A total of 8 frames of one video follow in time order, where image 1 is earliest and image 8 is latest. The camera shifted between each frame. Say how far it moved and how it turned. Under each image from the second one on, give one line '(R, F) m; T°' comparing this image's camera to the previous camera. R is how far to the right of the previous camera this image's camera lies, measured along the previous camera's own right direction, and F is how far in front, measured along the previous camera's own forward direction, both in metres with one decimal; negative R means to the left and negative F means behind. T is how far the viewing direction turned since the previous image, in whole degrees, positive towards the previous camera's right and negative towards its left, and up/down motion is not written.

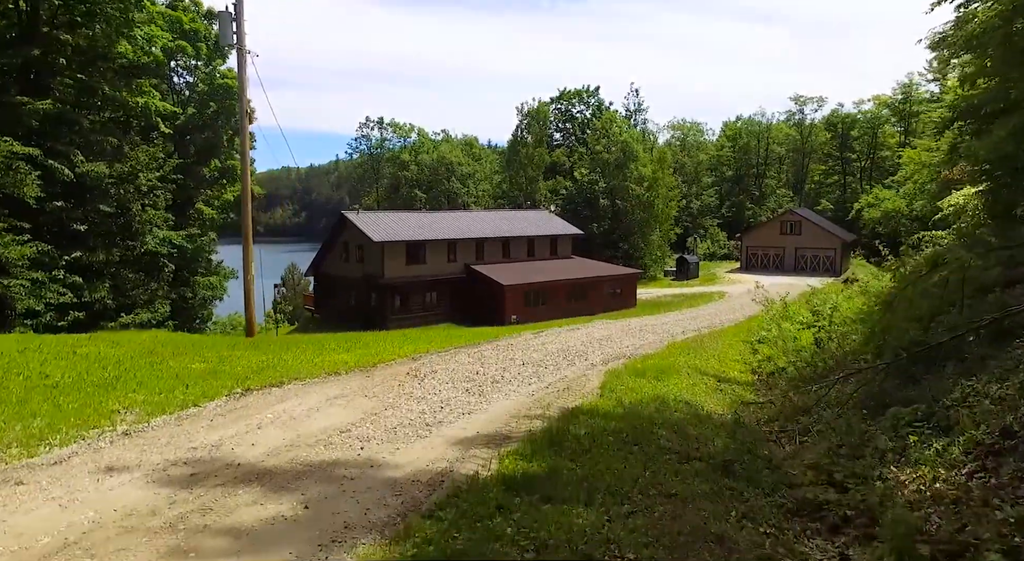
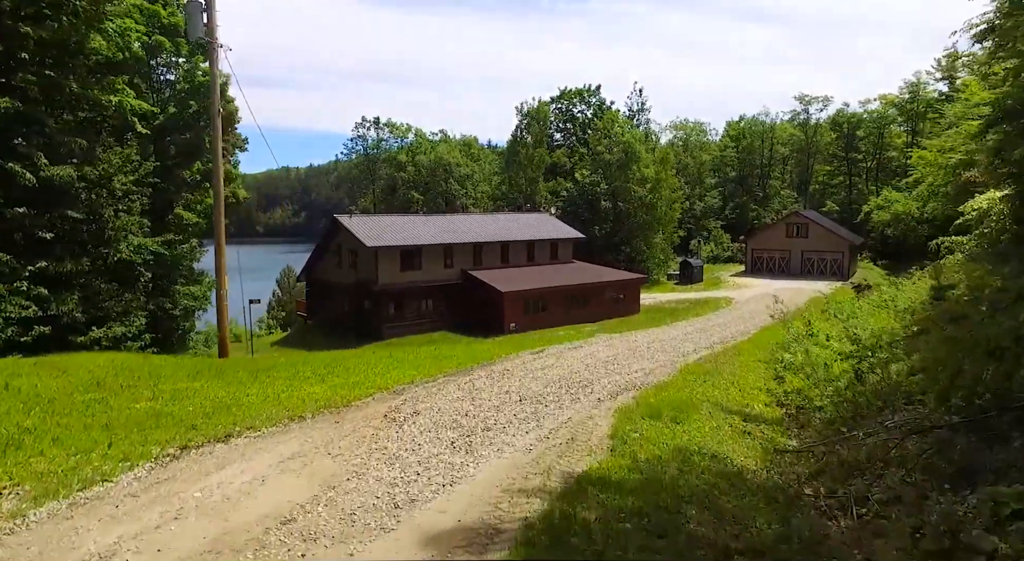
(+0.1, +1.5) m; 0°
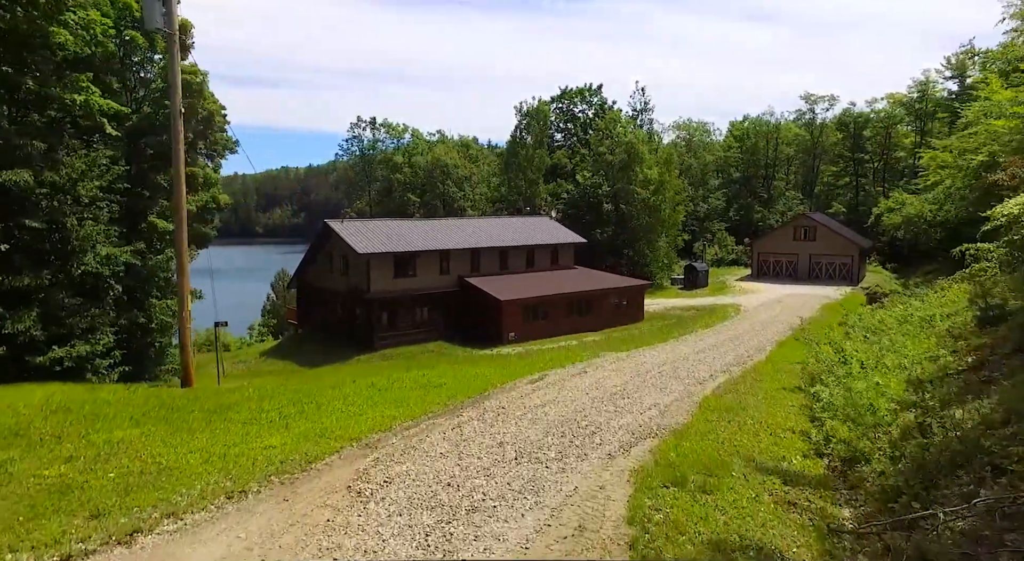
(+0.1, +1.7) m; 0°
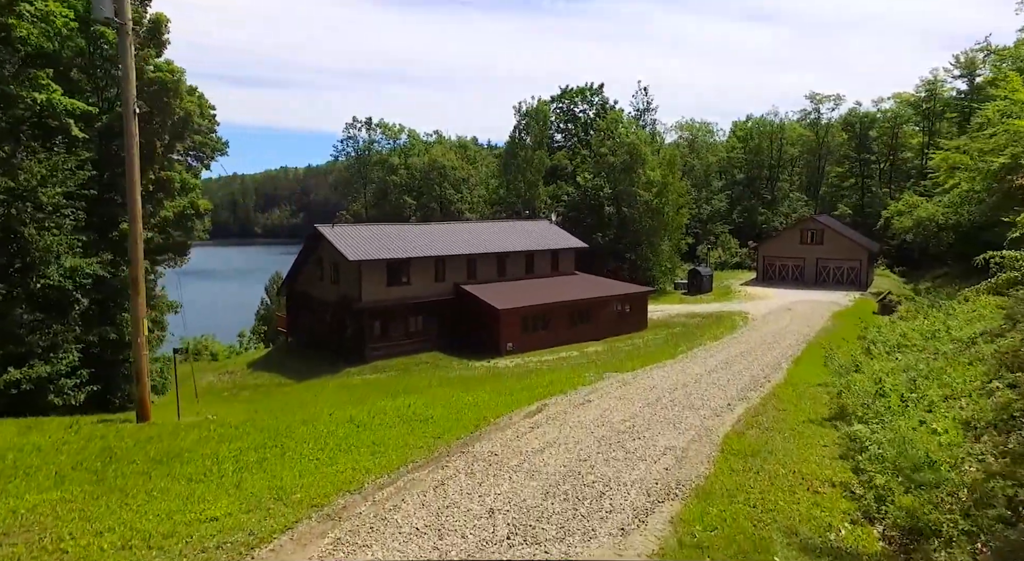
(+0.1, +1.6) m; 0°
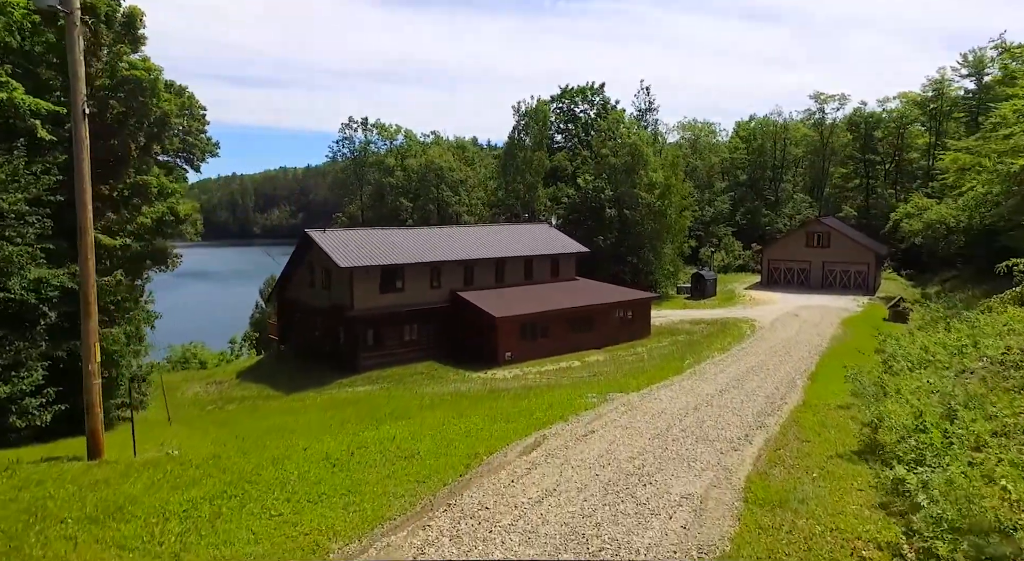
(+0.1, +1.3) m; 0°
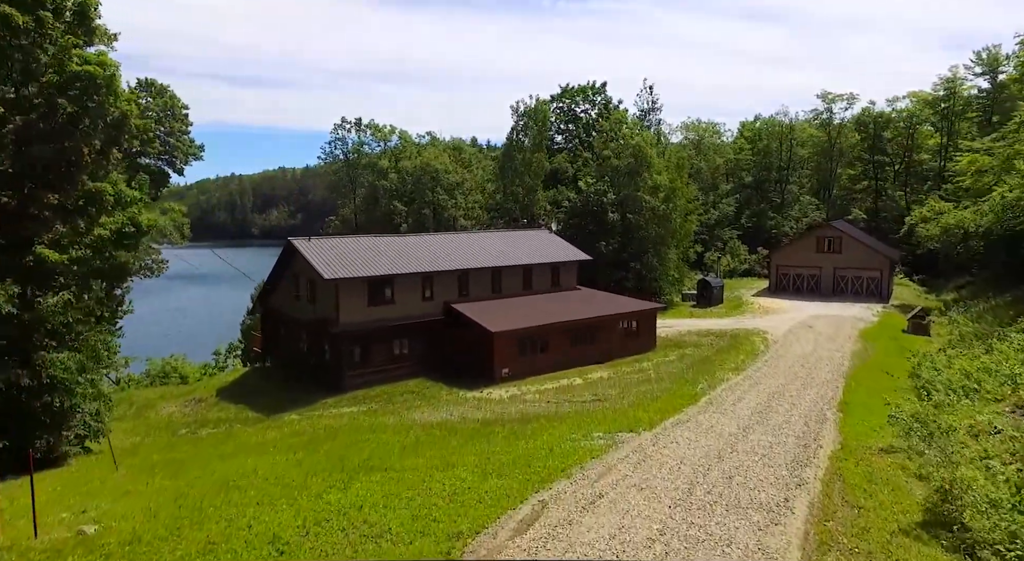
(+0.1, +2.2) m; 0°
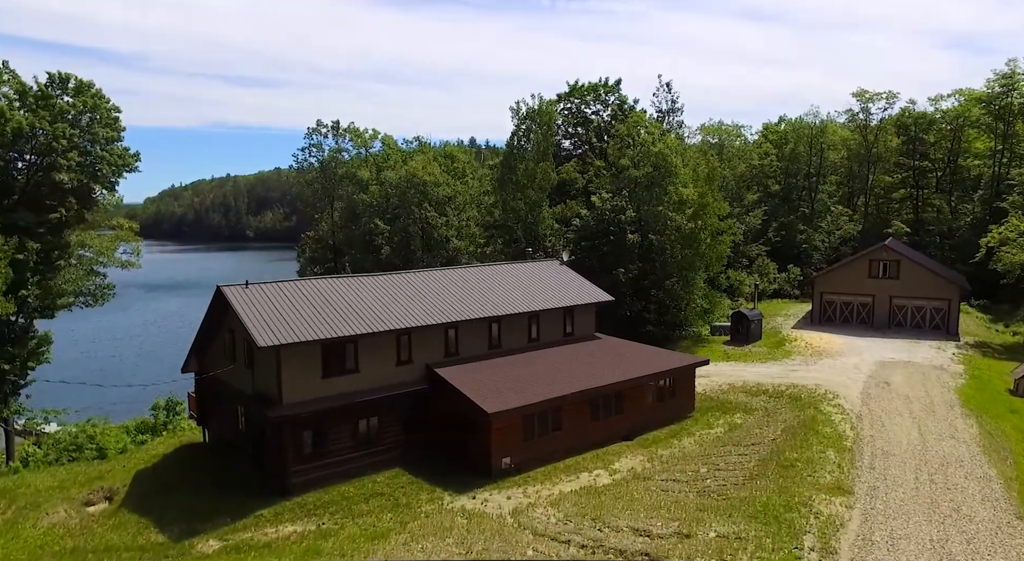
(-0.1, +7.9) m; 0°
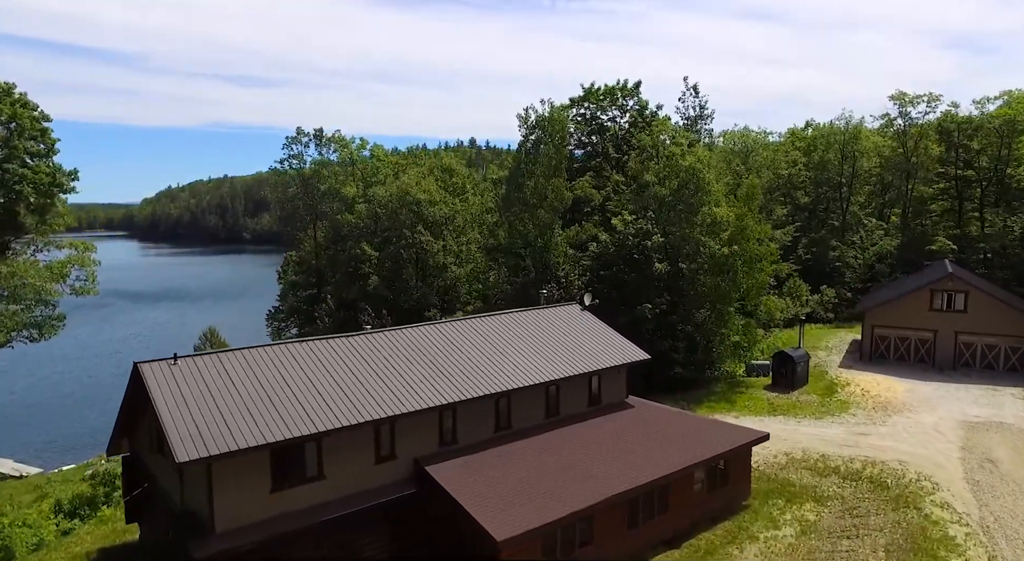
(-0.4, +6.2) m; 0°
